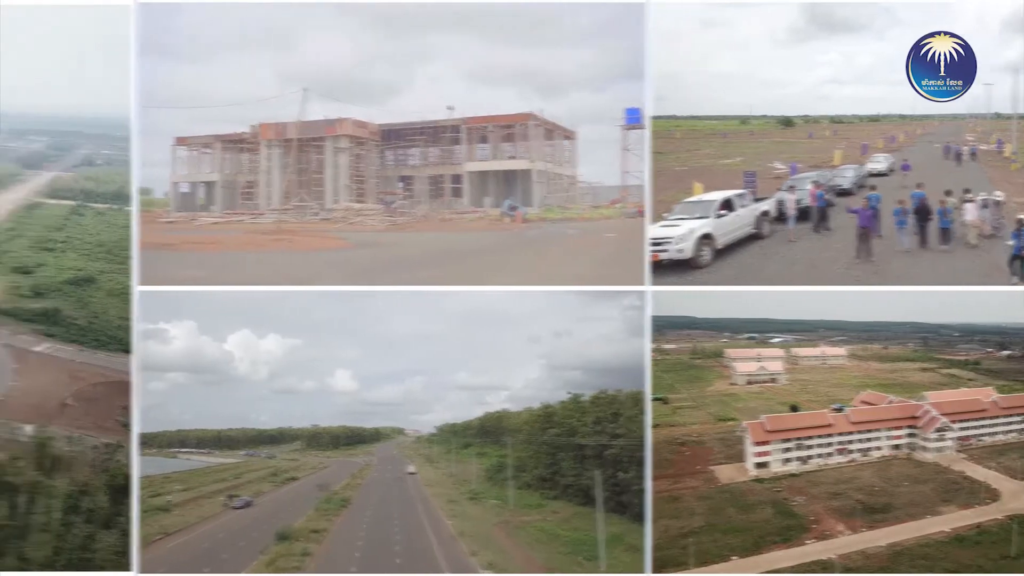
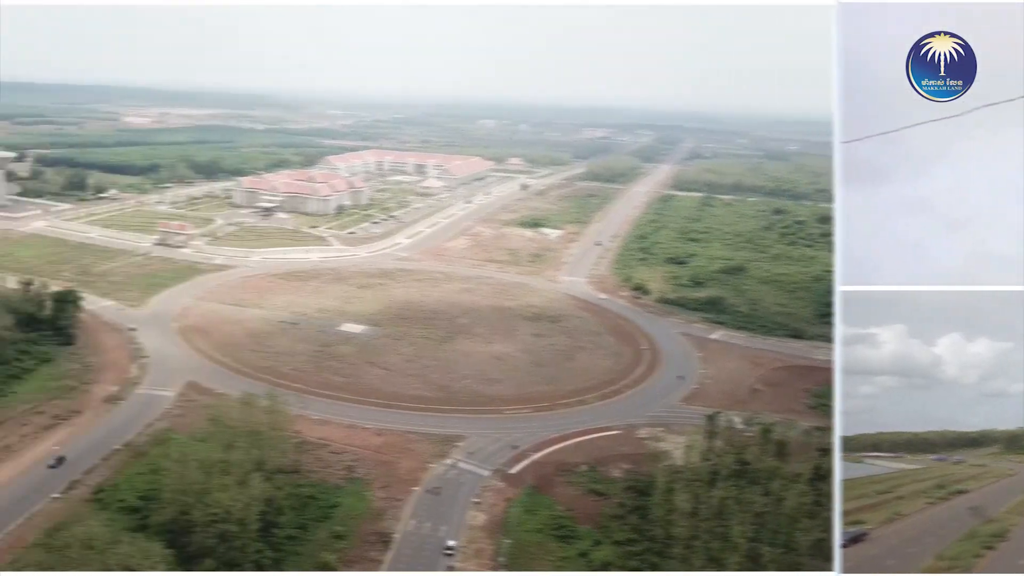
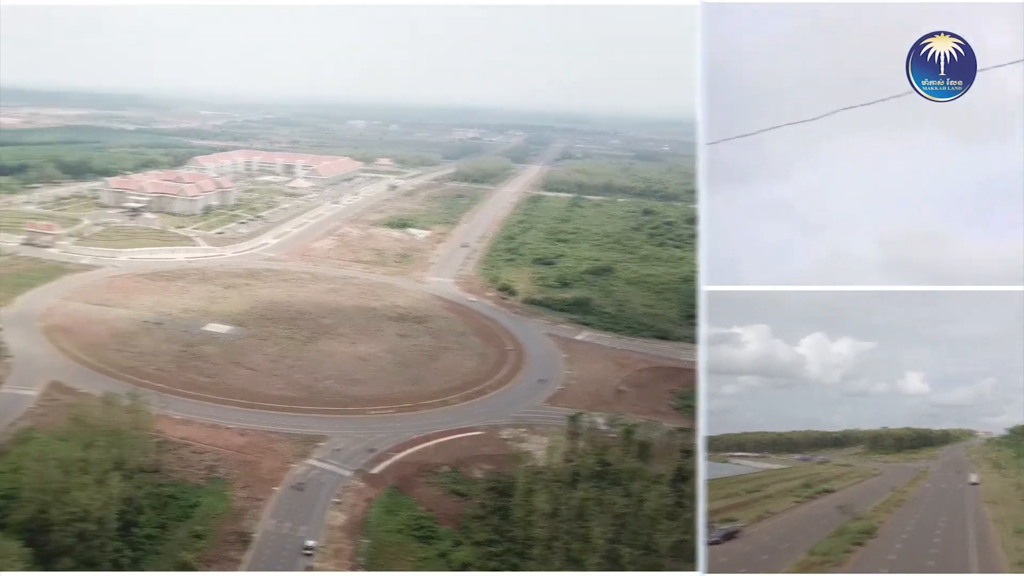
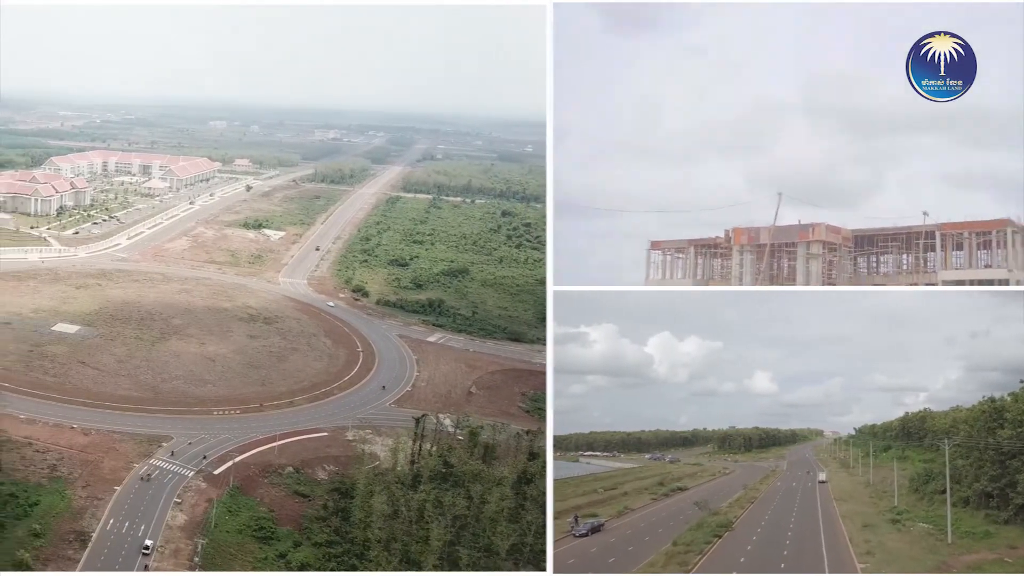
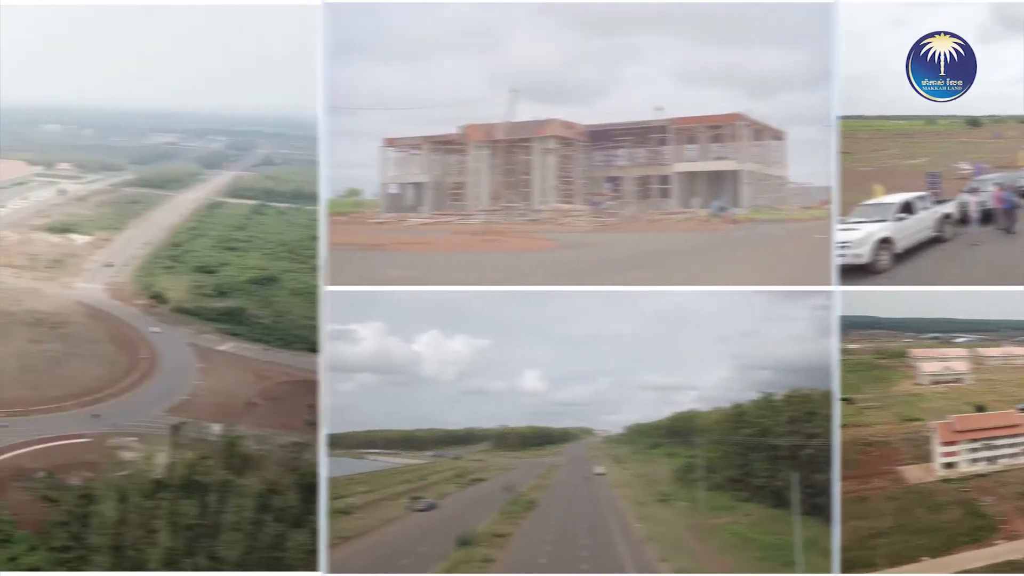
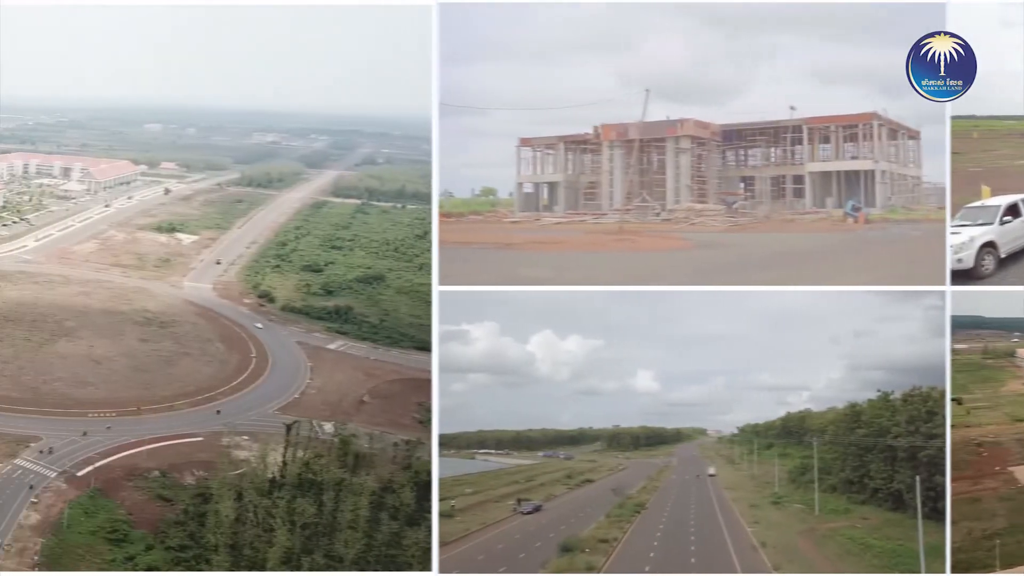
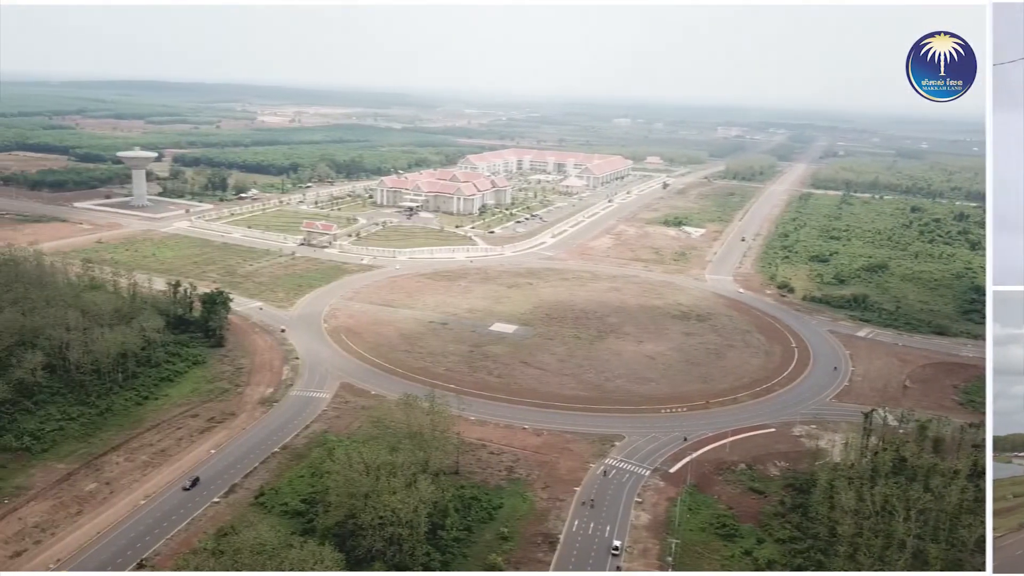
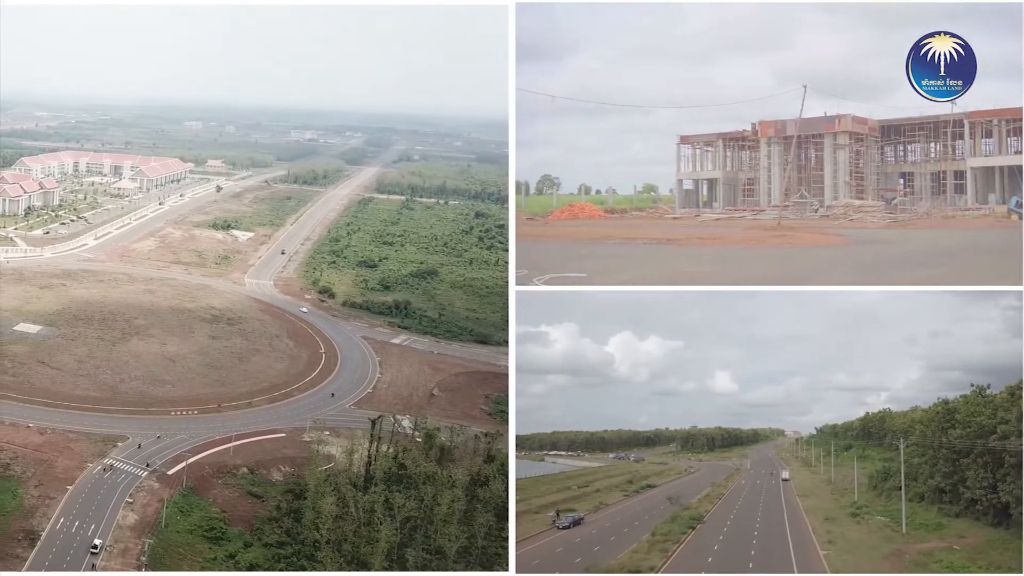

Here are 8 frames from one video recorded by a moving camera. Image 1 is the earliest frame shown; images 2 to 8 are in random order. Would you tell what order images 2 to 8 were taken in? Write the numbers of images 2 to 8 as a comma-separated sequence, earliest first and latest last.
5, 6, 8, 4, 3, 2, 7
